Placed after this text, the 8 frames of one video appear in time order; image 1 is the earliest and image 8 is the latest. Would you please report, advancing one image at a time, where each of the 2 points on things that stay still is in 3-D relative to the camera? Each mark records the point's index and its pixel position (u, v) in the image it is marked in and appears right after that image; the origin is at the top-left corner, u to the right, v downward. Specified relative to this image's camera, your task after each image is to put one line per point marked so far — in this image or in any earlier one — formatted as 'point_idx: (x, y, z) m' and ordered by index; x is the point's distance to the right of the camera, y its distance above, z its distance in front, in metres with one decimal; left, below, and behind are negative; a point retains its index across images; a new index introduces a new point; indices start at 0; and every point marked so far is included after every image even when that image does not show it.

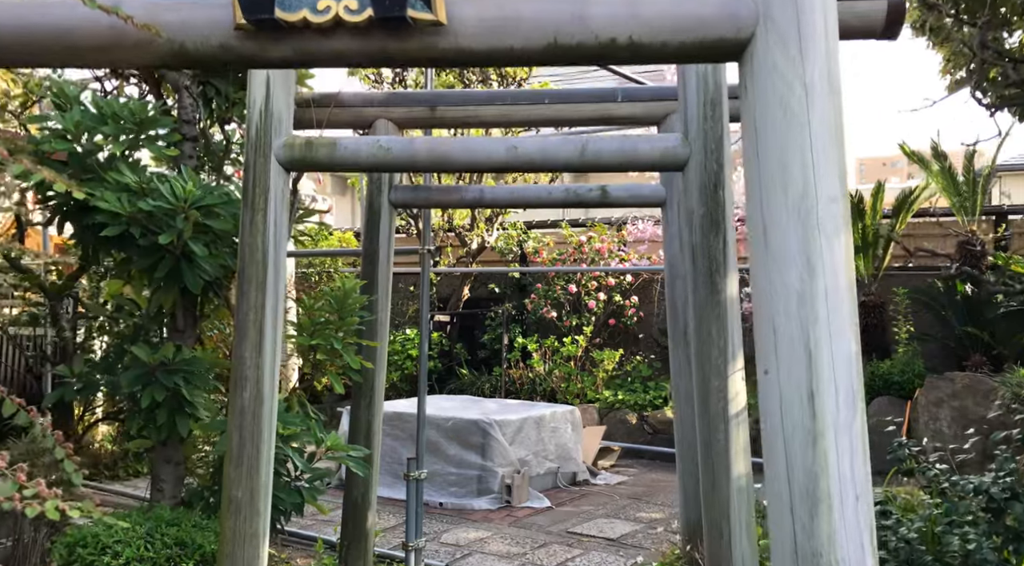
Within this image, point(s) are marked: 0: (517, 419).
0: (0.0, -0.9, +6.6) m
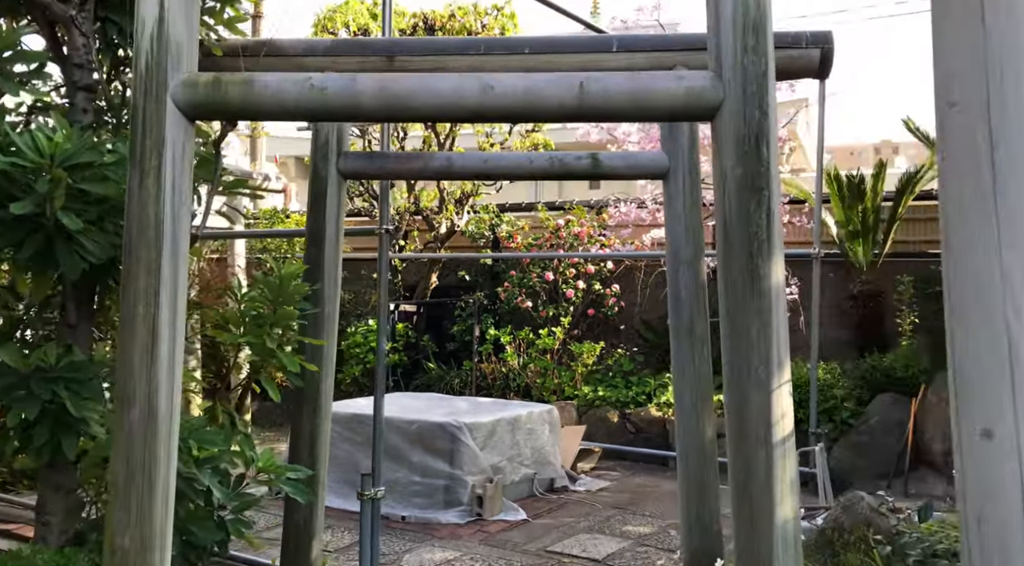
0: (-0.1, -0.8, +5.9) m
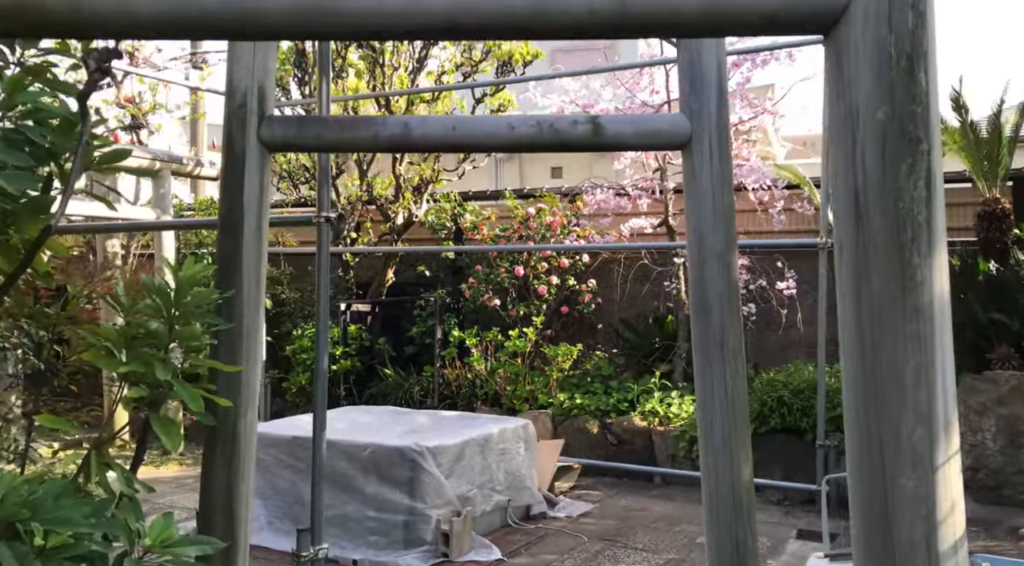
0: (-0.3, -0.8, +5.1) m
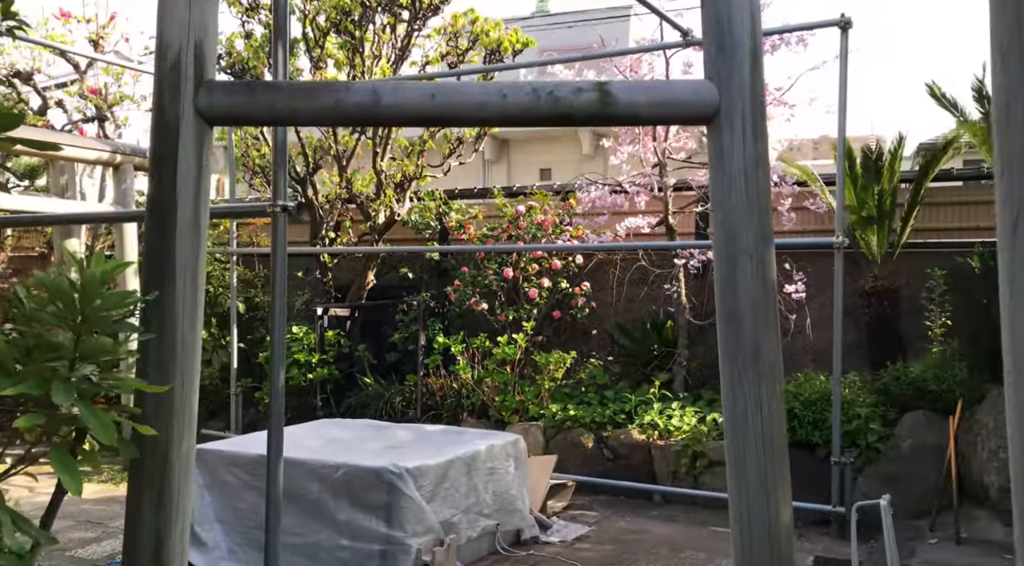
0: (-0.3, -0.8, +4.6) m
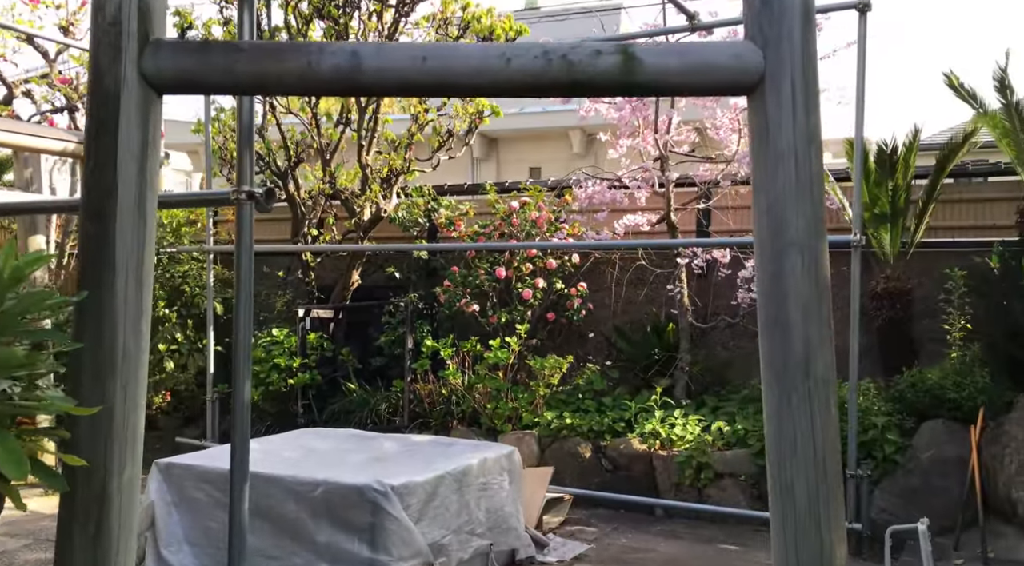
0: (-0.3, -0.8, +4.2) m
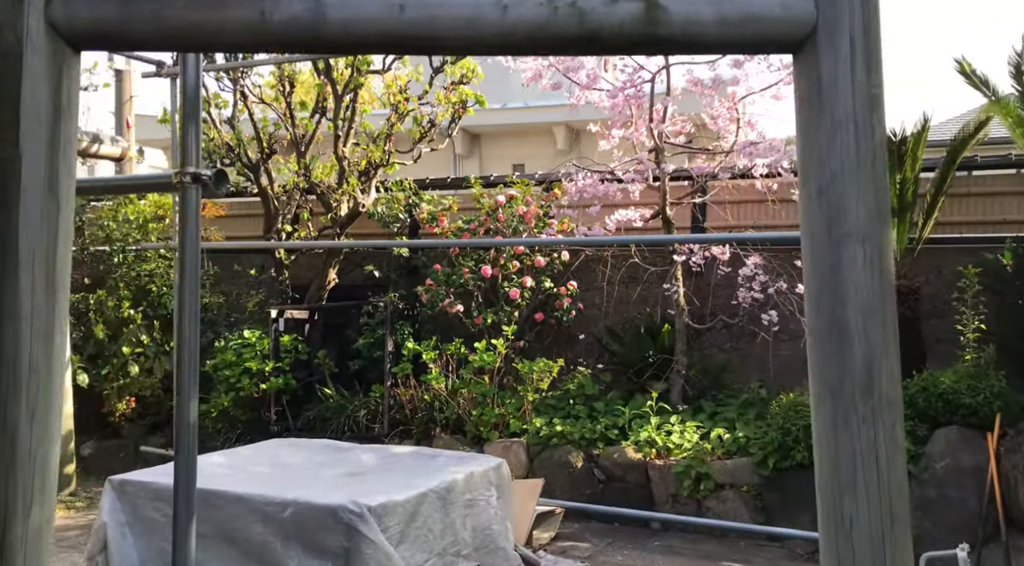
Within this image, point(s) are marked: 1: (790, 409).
0: (-0.4, -0.8, +3.8) m
1: (+1.5, -0.7, +5.7) m
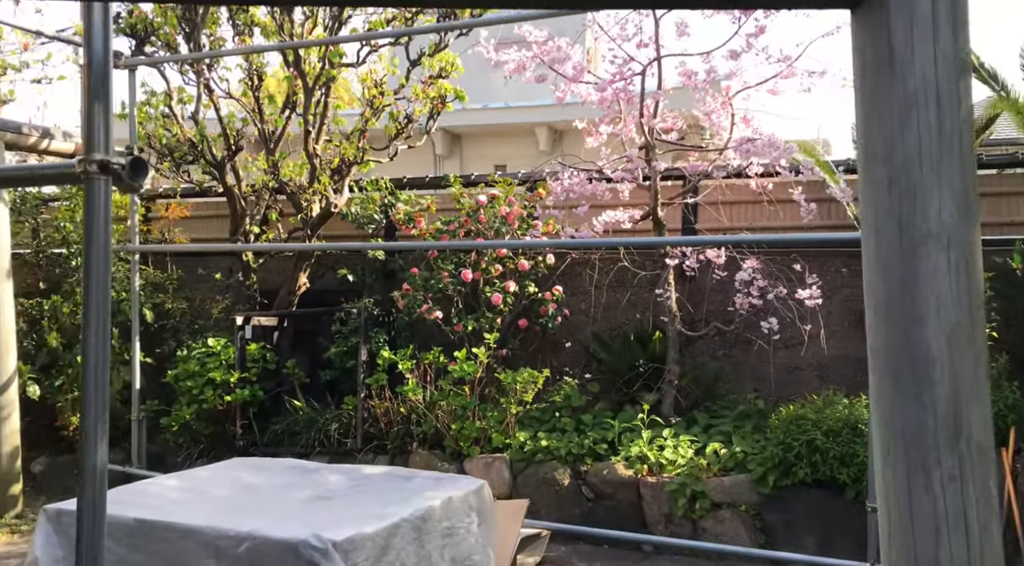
0: (-0.4, -0.8, +3.4) m
1: (+1.4, -0.7, +5.3) m
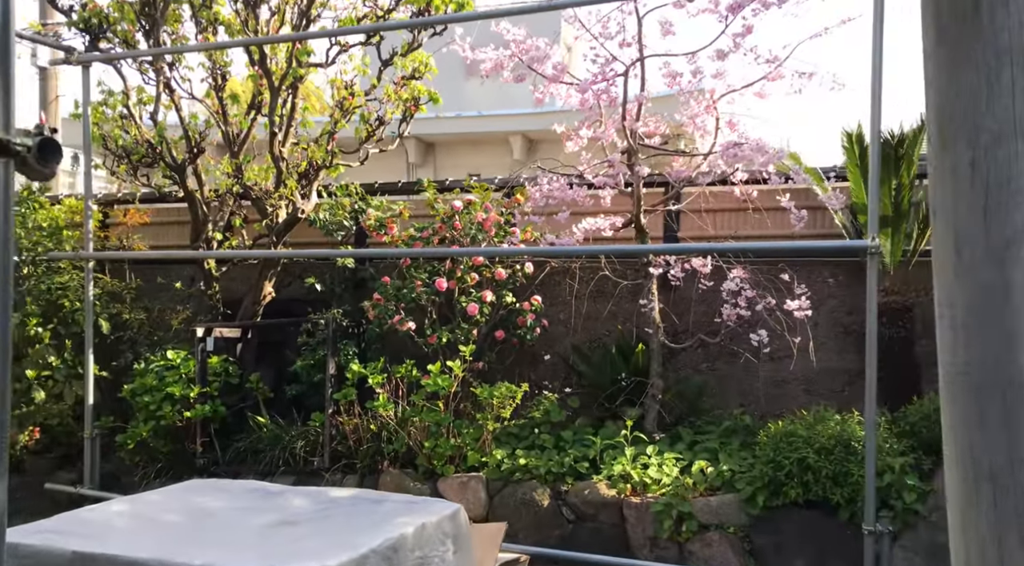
0: (-0.5, -0.8, +3.1) m
1: (+1.3, -0.8, +5.1) m
